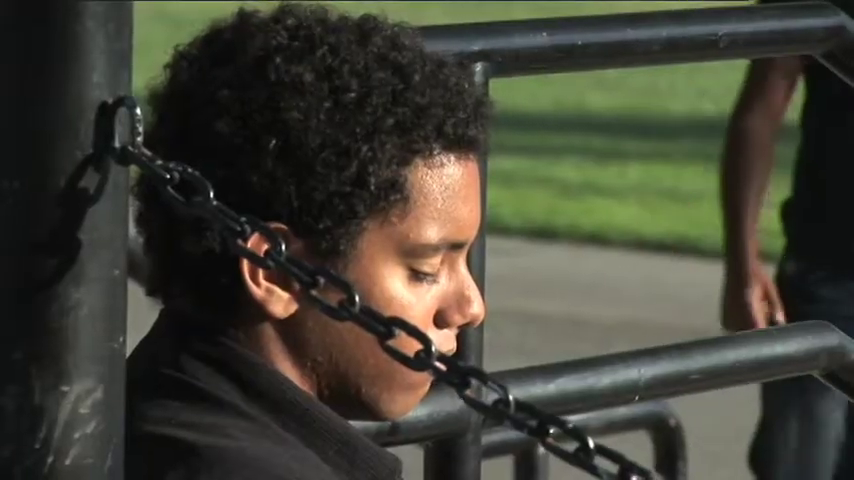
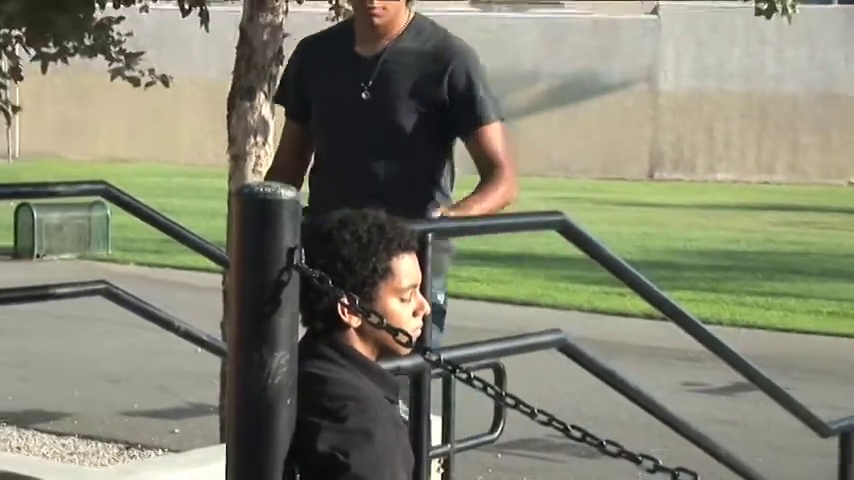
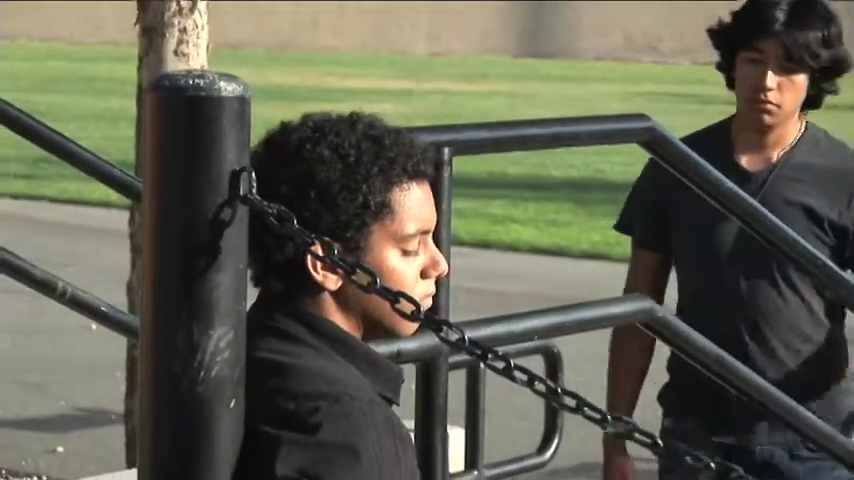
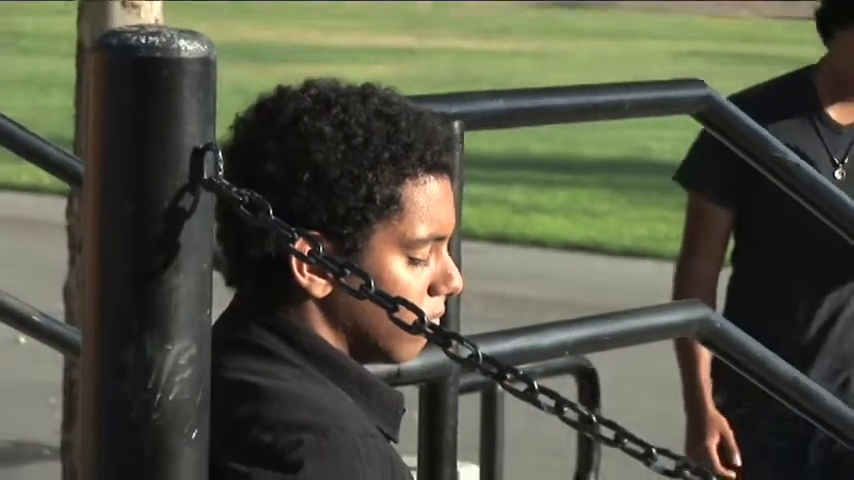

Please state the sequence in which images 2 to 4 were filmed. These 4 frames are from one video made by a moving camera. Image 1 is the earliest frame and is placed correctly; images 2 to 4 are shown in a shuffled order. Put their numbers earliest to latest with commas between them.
4, 3, 2
